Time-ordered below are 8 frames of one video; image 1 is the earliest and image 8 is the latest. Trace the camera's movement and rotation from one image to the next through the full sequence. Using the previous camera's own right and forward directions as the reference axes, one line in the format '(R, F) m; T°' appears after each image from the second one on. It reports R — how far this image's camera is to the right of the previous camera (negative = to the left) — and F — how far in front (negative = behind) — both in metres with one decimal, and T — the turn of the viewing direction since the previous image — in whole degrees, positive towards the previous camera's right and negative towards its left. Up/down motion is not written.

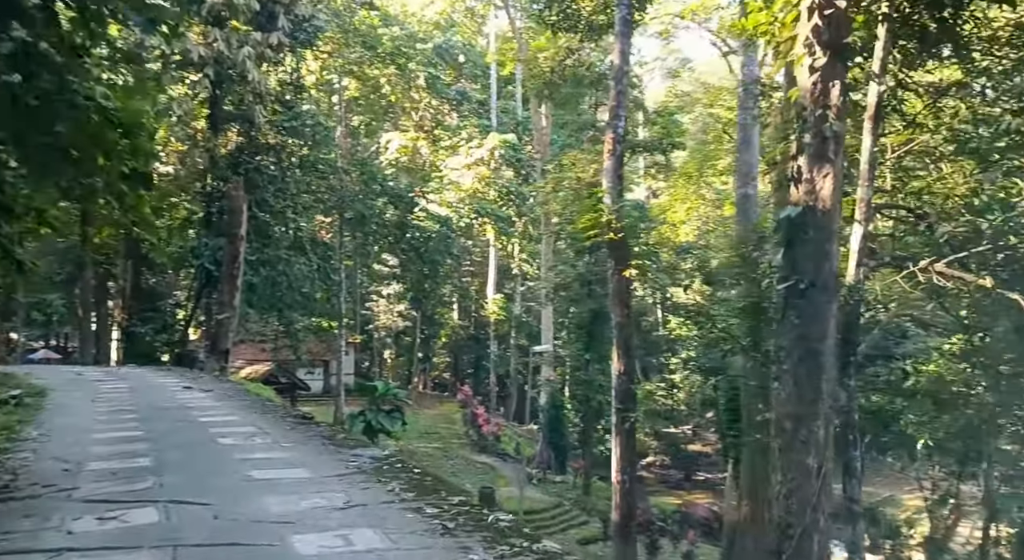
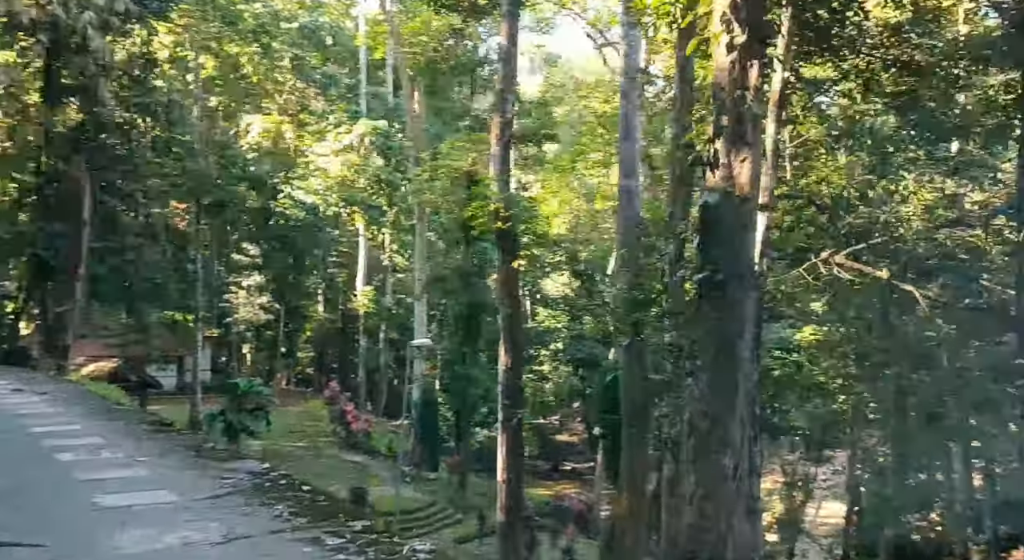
(-0.1, +0.5) m; +8°
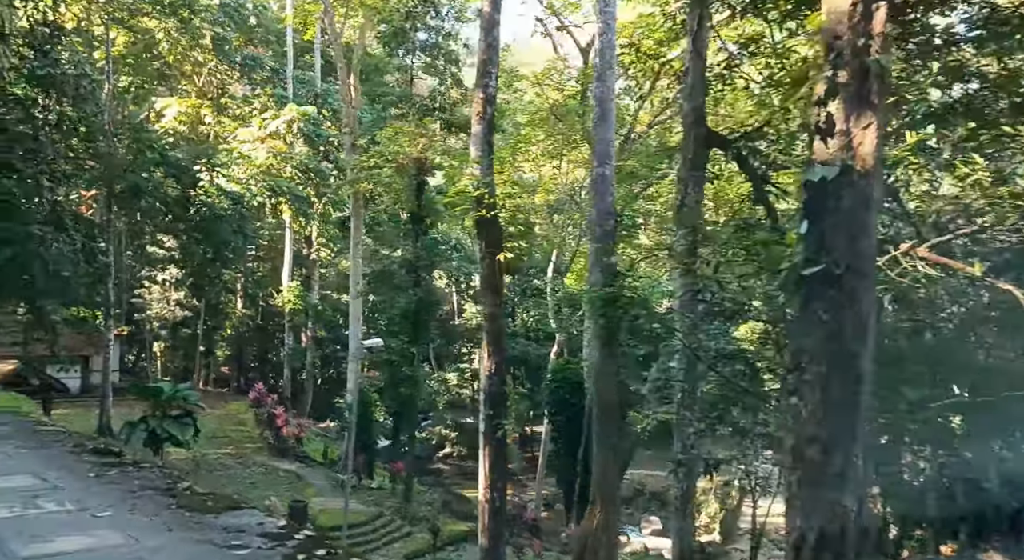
(-0.5, +0.8) m; +5°
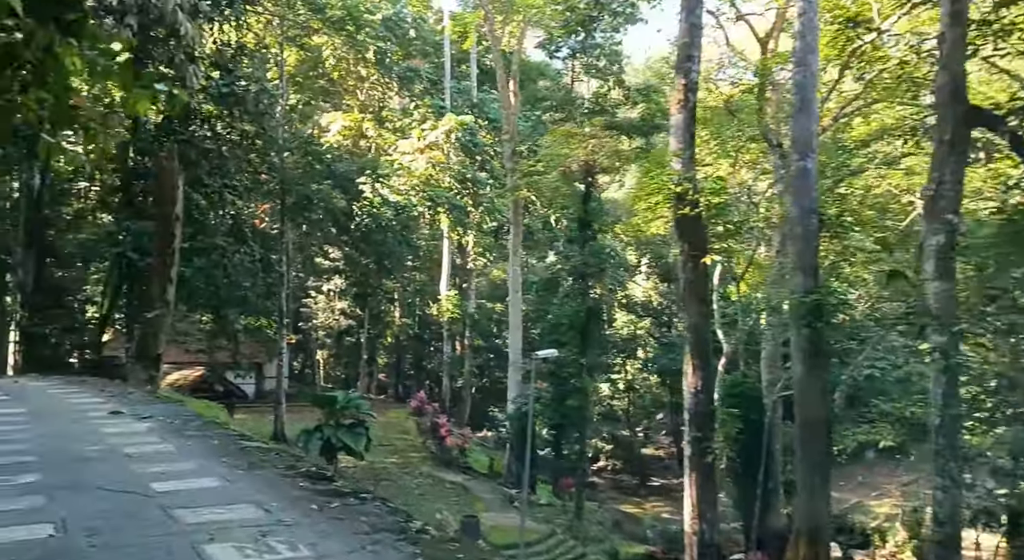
(-0.4, +0.5) m; -9°
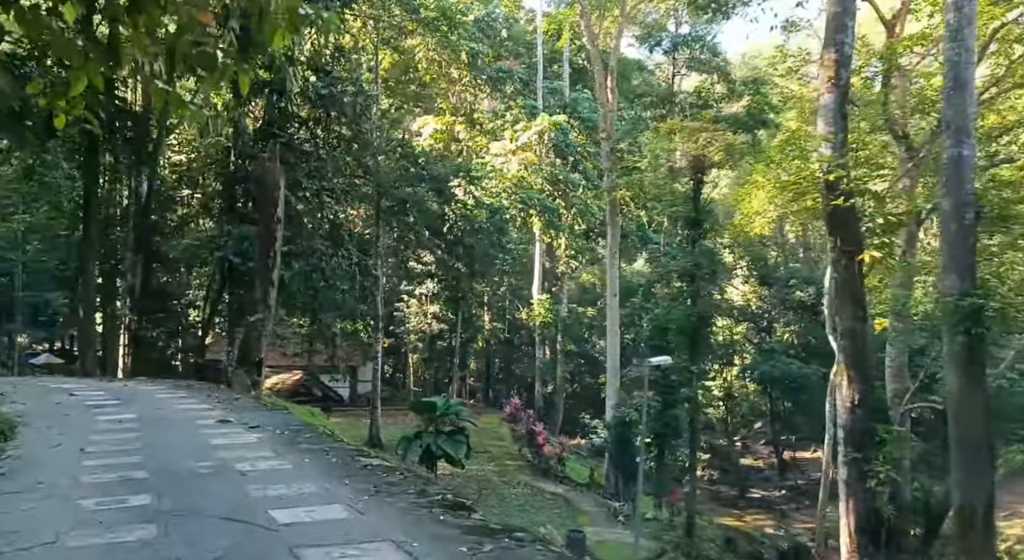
(-0.3, +0.5) m; -5°
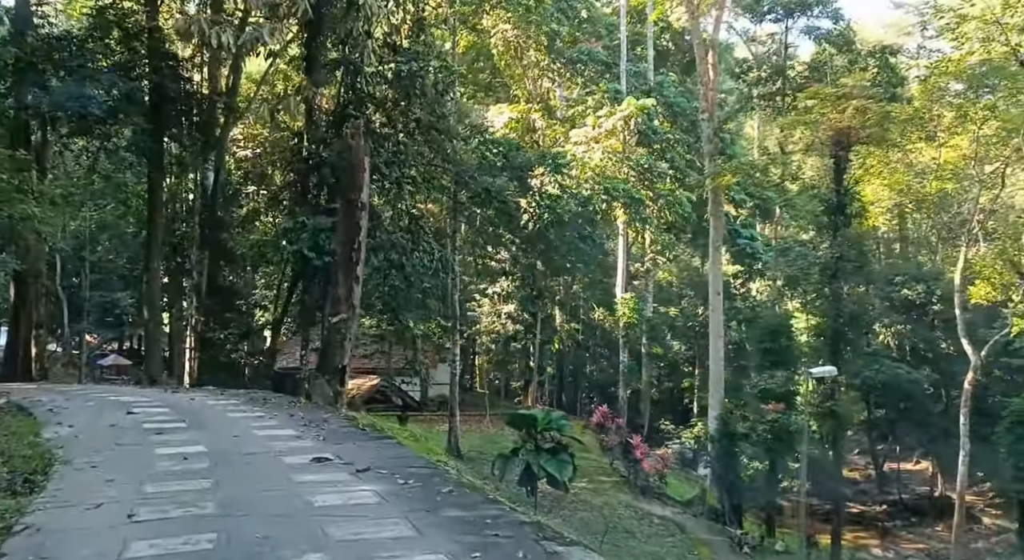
(-0.6, +1.5) m; -3°
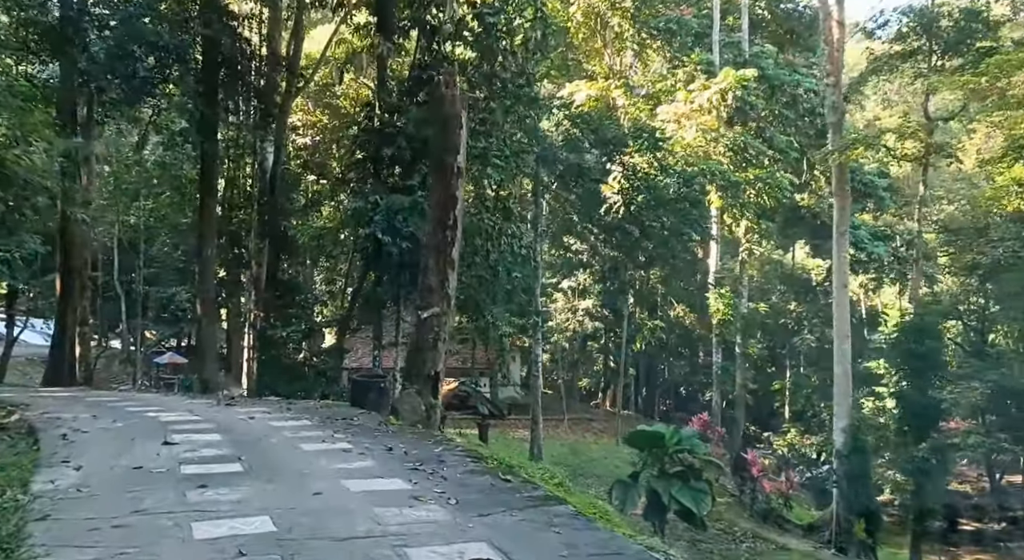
(-0.7, +1.9) m; -3°
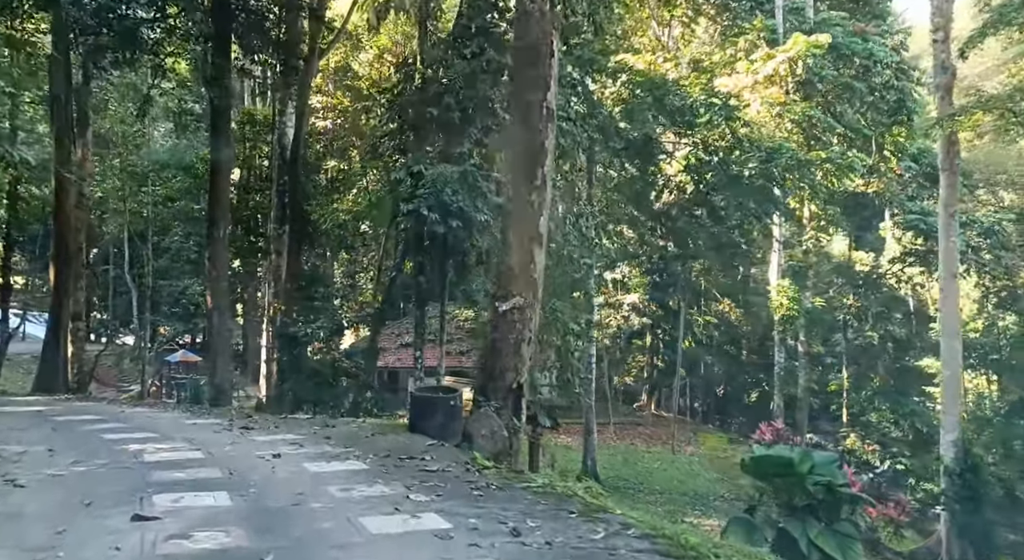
(-0.6, +1.9) m; -1°
